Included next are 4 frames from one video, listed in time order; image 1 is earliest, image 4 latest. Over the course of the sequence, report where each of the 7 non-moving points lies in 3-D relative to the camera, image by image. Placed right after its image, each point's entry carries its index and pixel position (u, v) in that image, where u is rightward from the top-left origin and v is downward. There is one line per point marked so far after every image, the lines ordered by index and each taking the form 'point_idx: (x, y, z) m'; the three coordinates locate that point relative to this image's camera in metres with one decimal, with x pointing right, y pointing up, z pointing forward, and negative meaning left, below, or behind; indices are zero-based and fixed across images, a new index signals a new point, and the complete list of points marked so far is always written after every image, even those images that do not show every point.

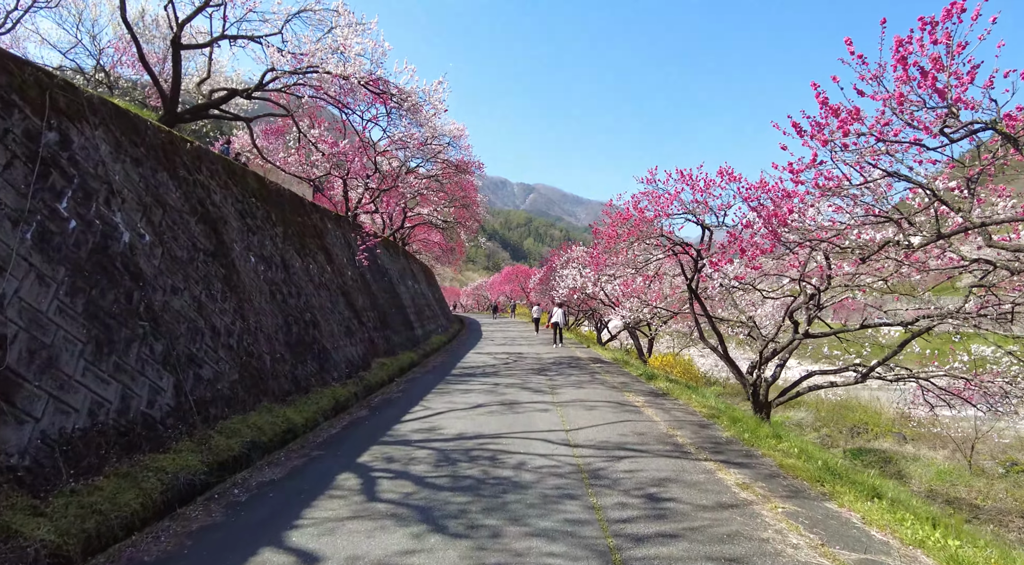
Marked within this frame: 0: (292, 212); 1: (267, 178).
0: (-4.2, +1.3, +13.7) m
1: (-4.4, +1.9, +13.0) m
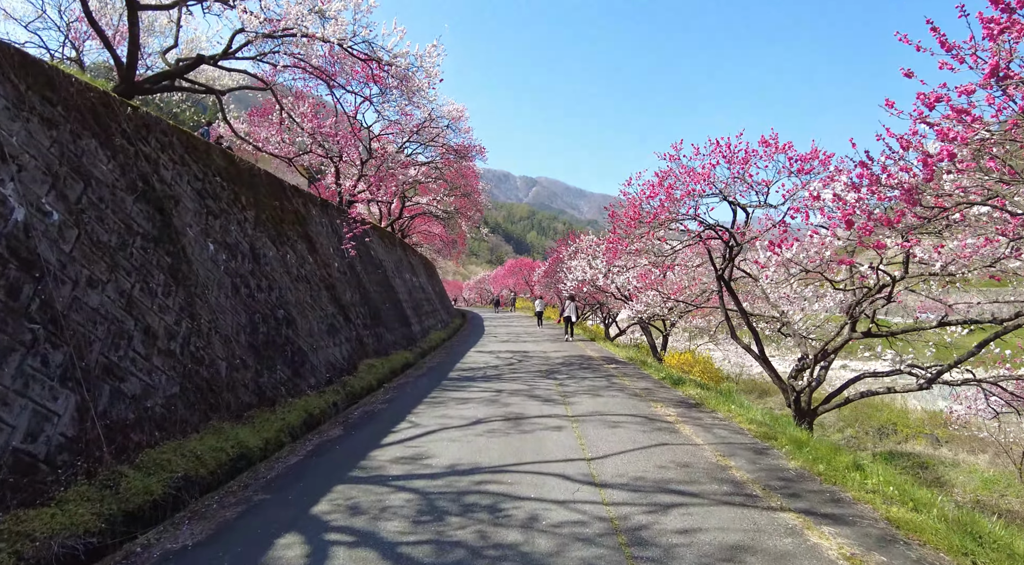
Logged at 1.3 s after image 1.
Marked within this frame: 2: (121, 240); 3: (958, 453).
0: (-4.1, +1.5, +12.1) m
1: (-4.3, +2.0, +11.4) m
2: (-3.7, +0.4, +6.8) m
3: (+12.0, -4.6, +19.4) m
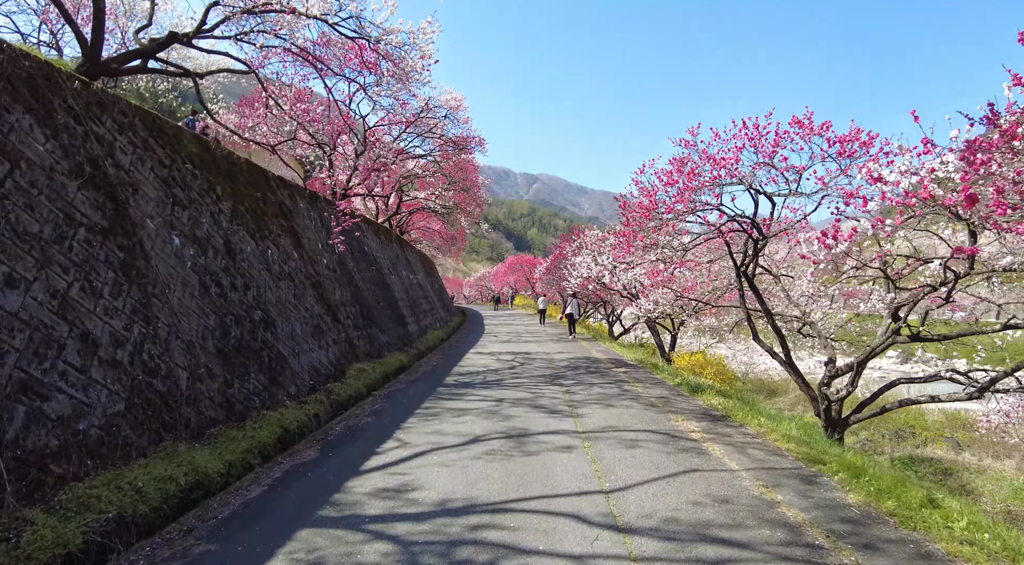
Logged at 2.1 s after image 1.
0: (-4.1, +1.5, +11.1) m
1: (-4.3, +2.0, +10.4) m
2: (-3.6, +0.4, +5.8) m
3: (+12.0, -4.5, +18.4) m
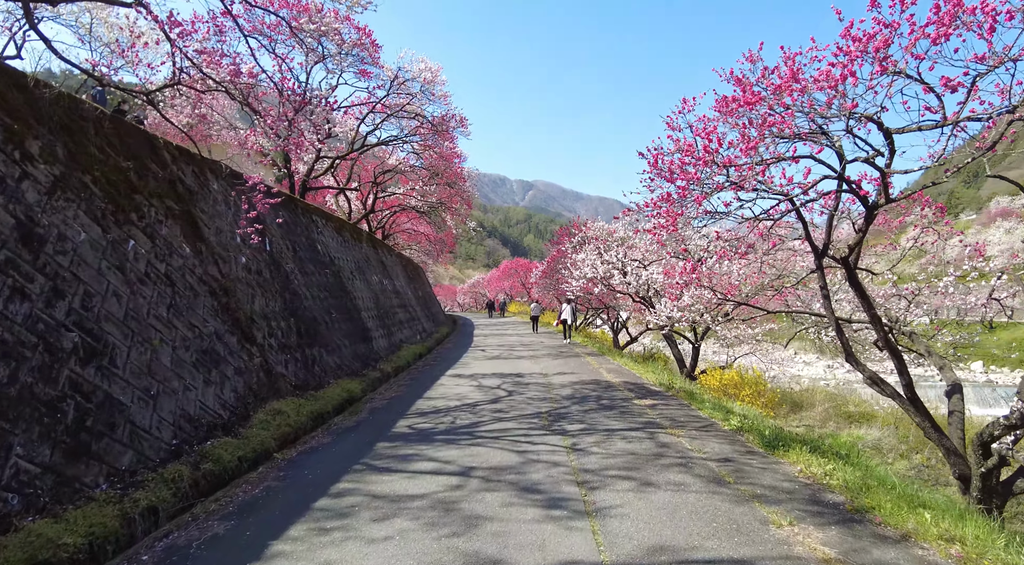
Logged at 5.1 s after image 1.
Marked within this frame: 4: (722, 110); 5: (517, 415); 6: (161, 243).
0: (-4.3, +1.4, +7.6) m
1: (-4.6, +2.0, +6.9) m
2: (-3.9, +0.4, +2.3) m
3: (+11.8, -4.4, +14.9) m
4: (+2.0, +1.6, +6.9) m
5: (0.0, -1.5, +8.2) m
6: (-3.9, +0.4, +7.9) m
